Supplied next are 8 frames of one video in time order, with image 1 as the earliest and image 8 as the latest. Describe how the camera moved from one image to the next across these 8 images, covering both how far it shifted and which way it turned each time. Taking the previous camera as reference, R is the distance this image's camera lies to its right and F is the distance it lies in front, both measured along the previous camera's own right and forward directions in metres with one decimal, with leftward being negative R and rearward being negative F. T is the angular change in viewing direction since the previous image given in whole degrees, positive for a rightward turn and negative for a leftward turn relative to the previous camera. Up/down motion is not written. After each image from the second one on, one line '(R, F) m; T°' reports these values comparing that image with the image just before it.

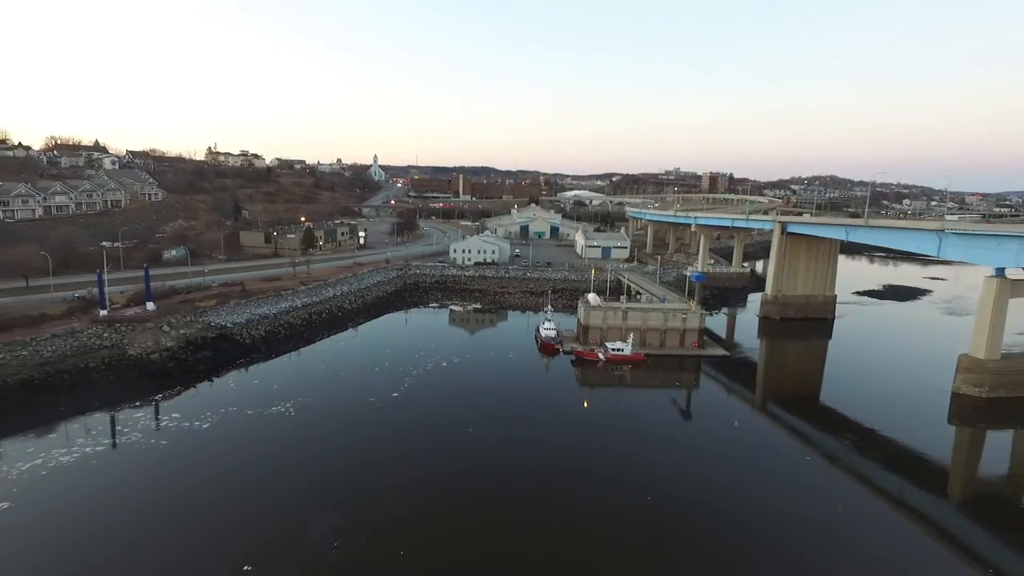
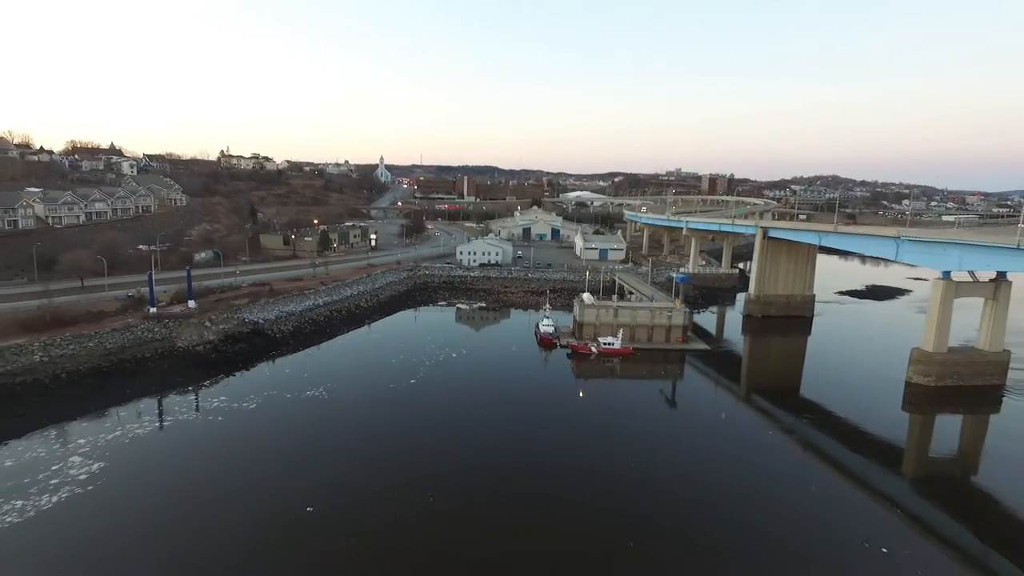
(0.0, -1.3) m; 0°
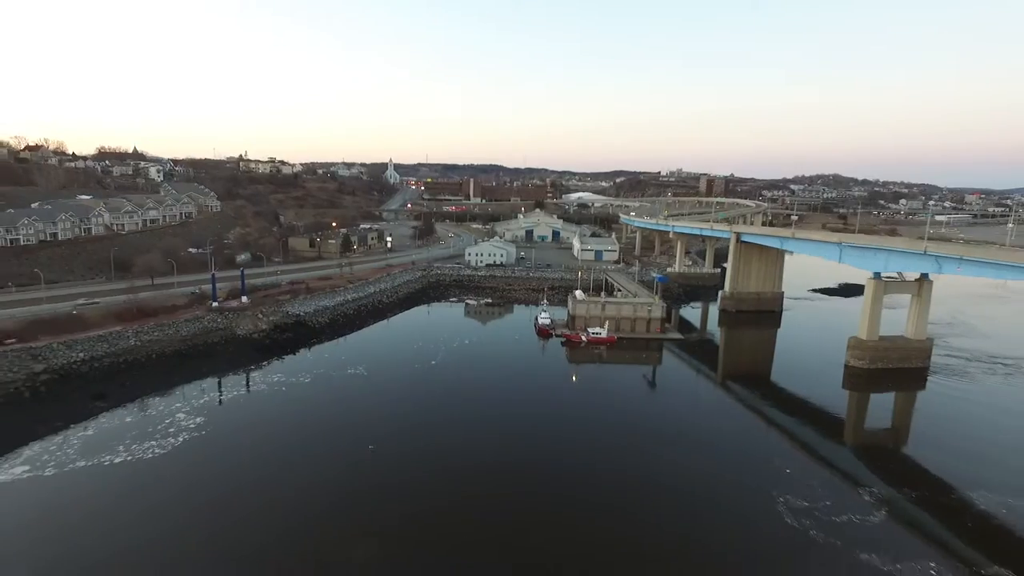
(+0.1, -2.2) m; 0°
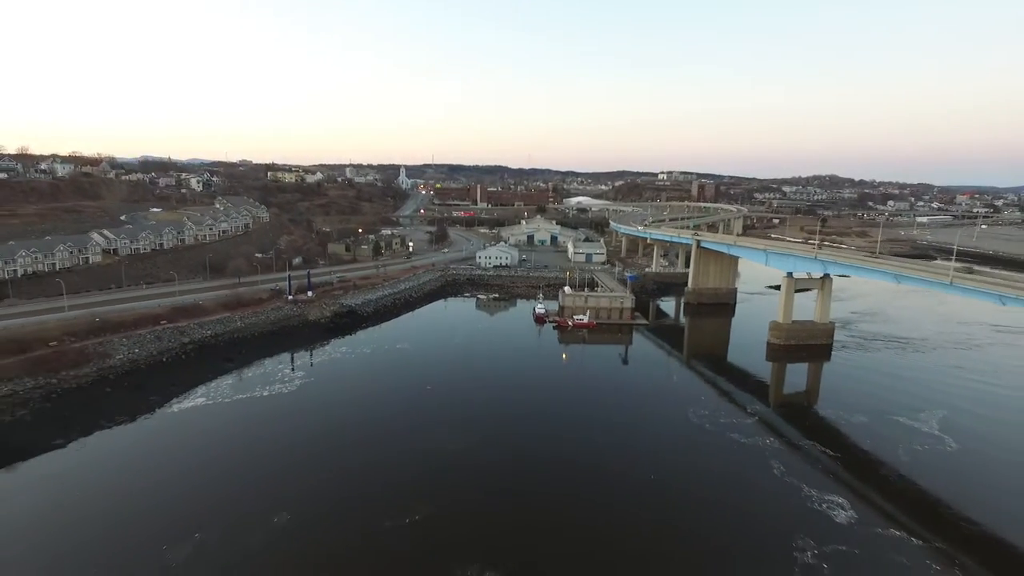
(+0.1, -4.4) m; 0°
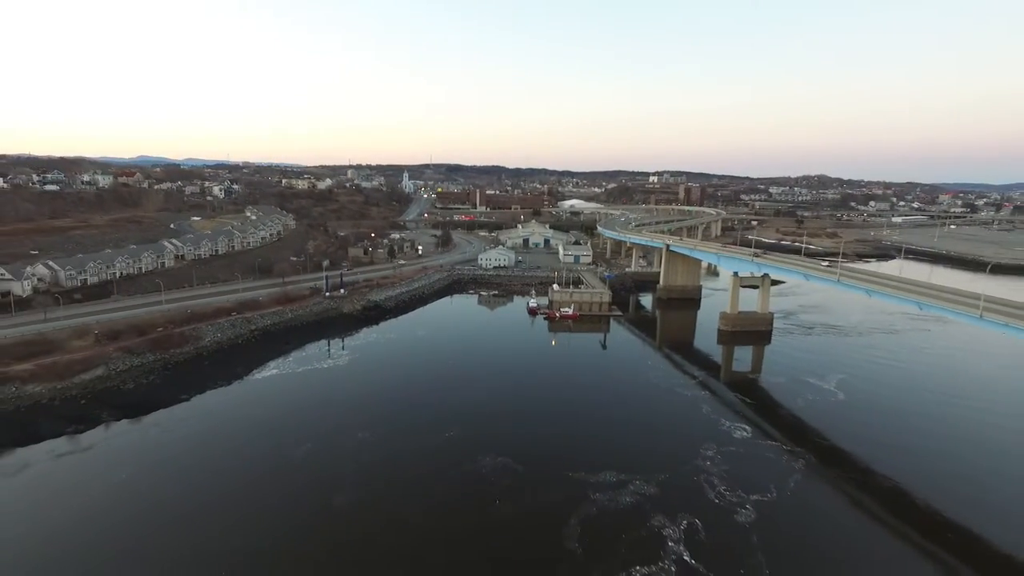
(0.0, -4.0) m; 0°
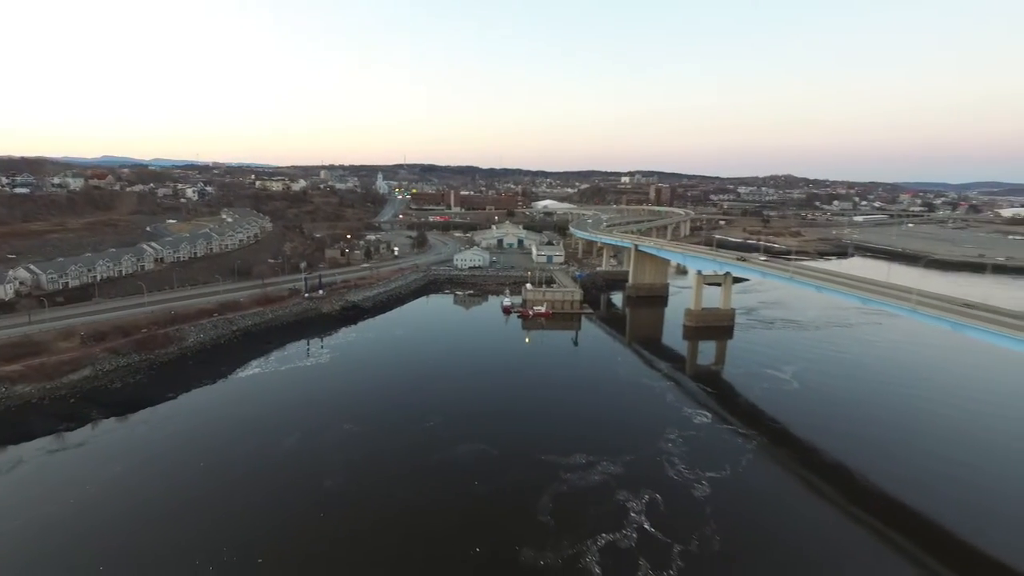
(0.0, -0.8) m; +2°
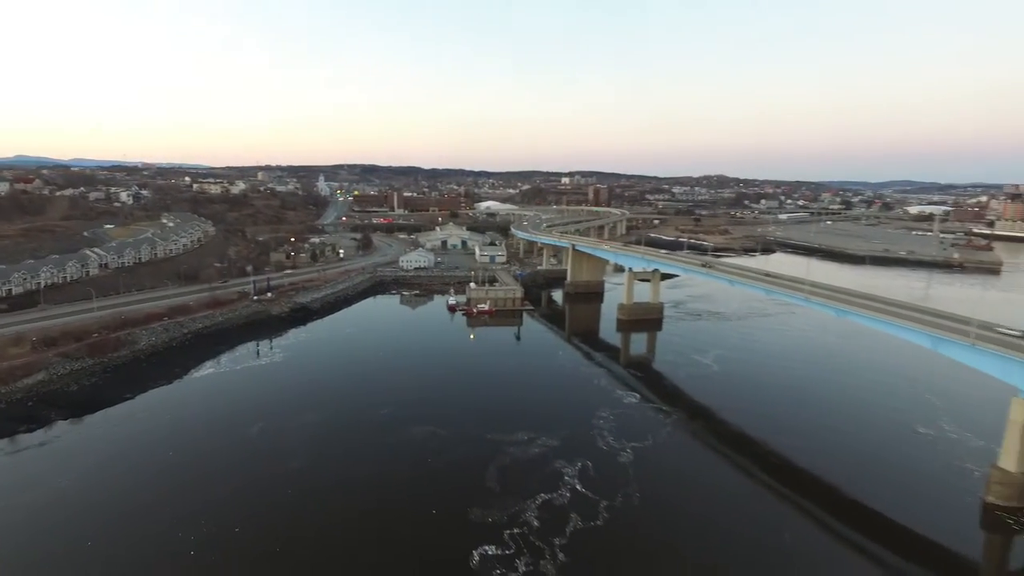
(0.0, -1.3) m; +5°
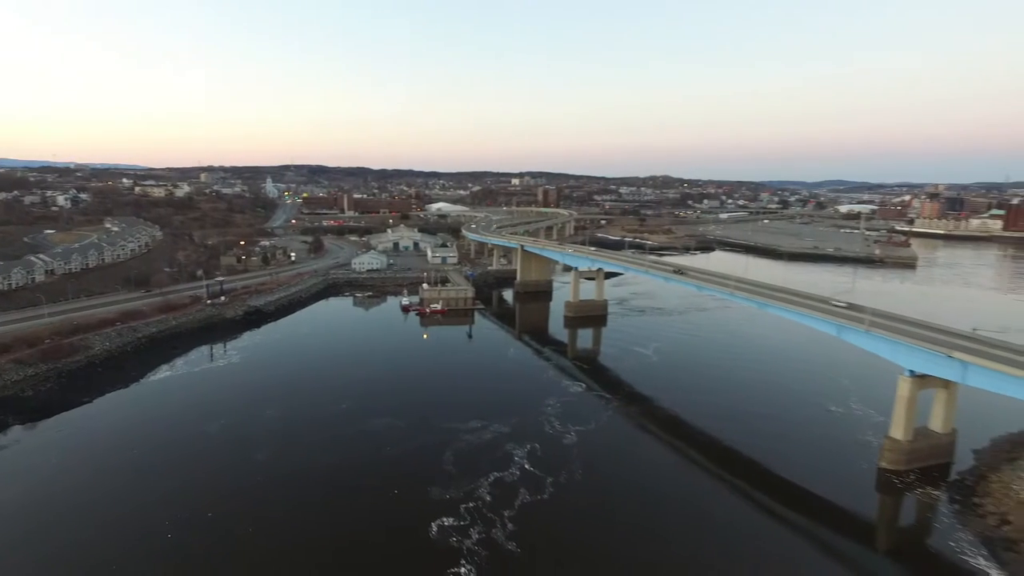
(0.0, -1.0) m; +4°
